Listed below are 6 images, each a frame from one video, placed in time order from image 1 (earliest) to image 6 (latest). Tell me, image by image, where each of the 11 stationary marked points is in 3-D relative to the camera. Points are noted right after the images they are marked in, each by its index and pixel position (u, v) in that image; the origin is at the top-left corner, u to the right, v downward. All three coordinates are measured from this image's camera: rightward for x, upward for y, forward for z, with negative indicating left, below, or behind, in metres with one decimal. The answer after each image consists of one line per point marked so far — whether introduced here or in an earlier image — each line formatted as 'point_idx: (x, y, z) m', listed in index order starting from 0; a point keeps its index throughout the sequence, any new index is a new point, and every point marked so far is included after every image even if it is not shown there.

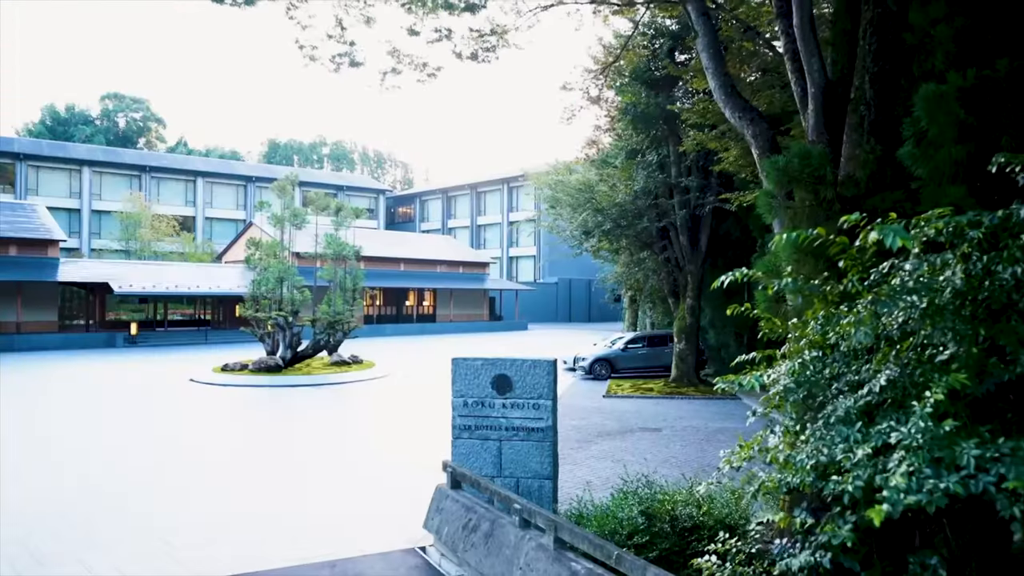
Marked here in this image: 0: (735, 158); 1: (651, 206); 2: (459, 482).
0: (+3.8, +2.2, +12.6) m
1: (+3.5, +2.2, +19.1) m
2: (-0.5, -1.8, +6.8) m
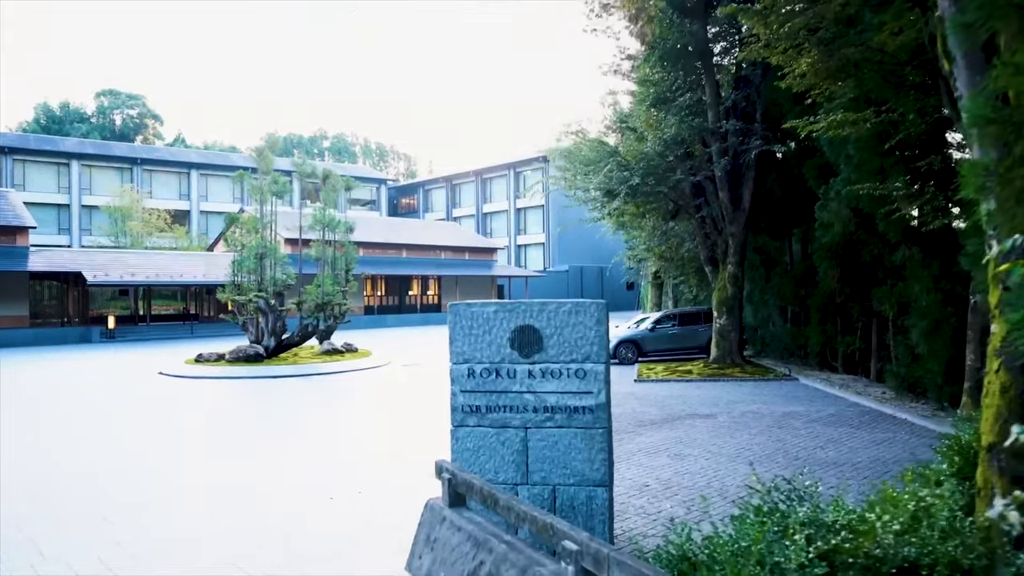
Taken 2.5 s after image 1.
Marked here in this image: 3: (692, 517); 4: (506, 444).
0: (+3.9, +3.0, +10.0) m
1: (+3.8, +2.9, +16.5) m
2: (-0.3, -1.2, +4.2) m
3: (+1.4, -1.8, +5.8) m
4: (-0.1, -1.0, +4.9) m
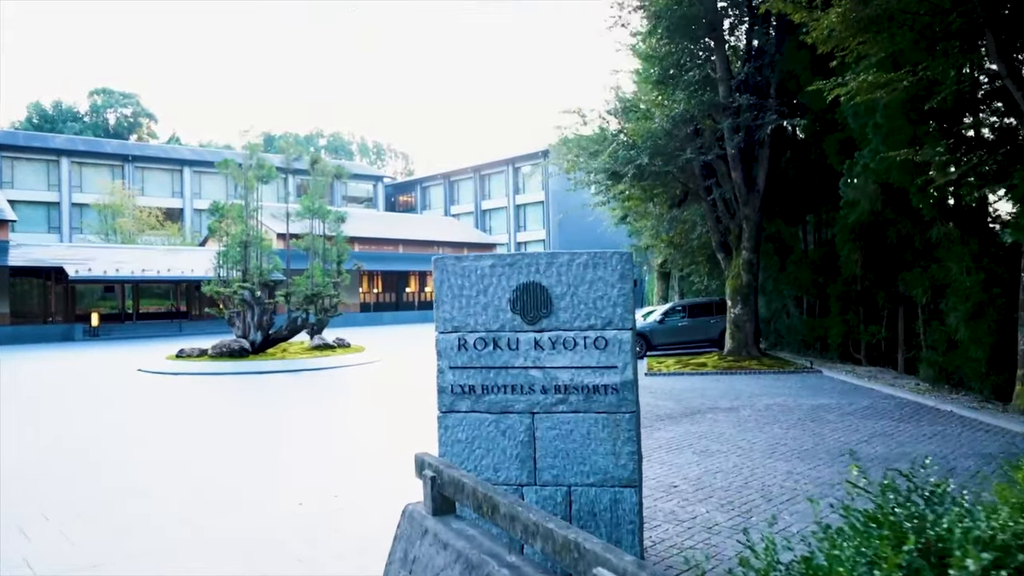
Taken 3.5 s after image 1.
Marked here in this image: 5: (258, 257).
0: (+3.9, +3.2, +8.9) m
1: (+3.8, +3.2, +15.5) m
2: (-0.3, -0.9, +3.2) m
3: (+1.4, -1.5, +4.8) m
4: (0.0, -0.8, +3.9) m
5: (-6.8, +0.8, +19.7) m
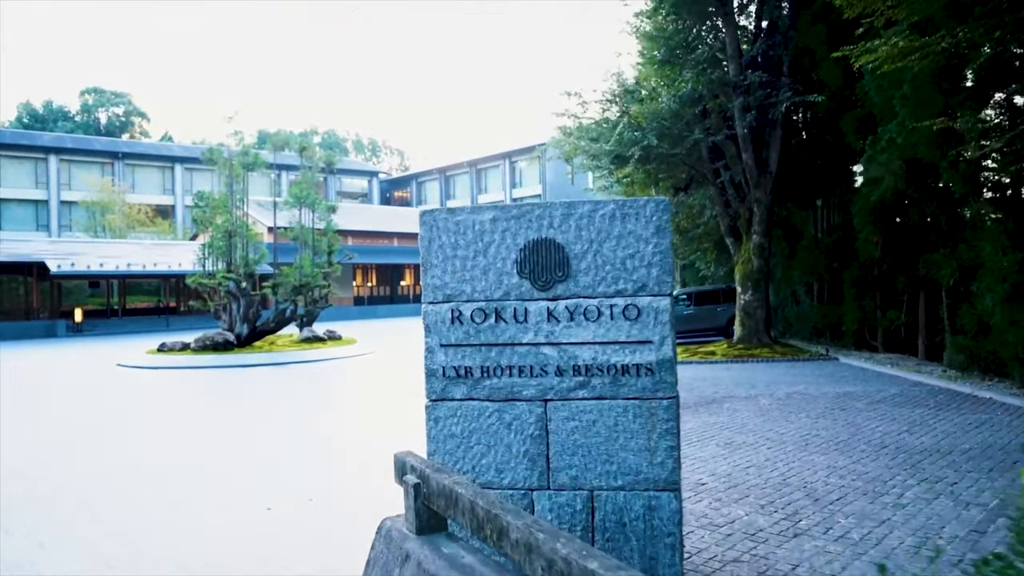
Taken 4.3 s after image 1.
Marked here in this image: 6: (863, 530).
0: (+3.9, +3.5, +8.2) m
1: (+3.7, +3.4, +14.7) m
2: (-0.2, -0.7, +2.4) m
3: (+1.5, -1.3, +4.0) m
4: (0.0, -0.6, +3.2) m
5: (-6.8, +1.0, +18.9) m
6: (+1.9, -1.3, +4.0) m
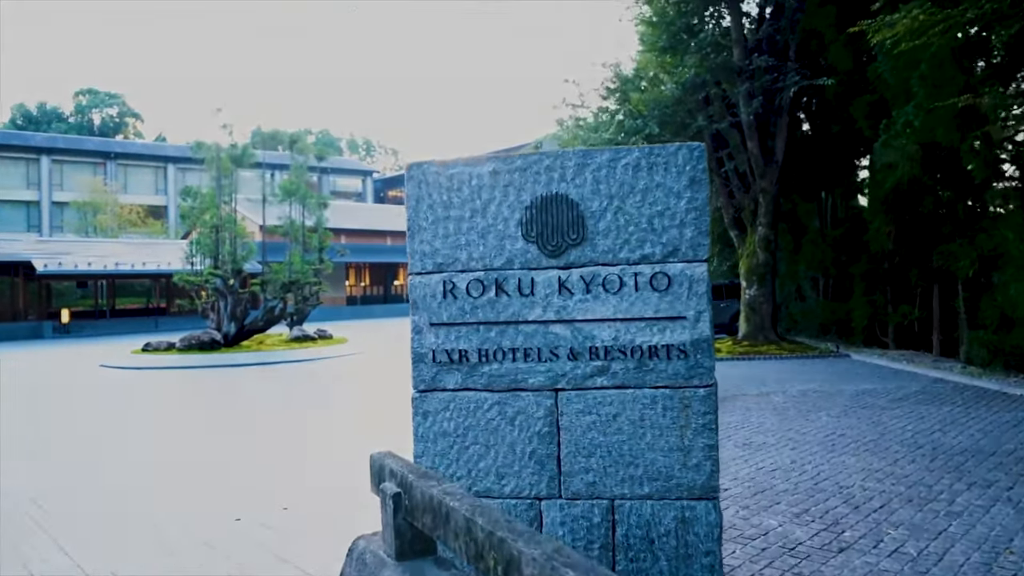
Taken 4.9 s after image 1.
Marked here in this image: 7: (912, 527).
0: (+3.9, +3.6, +7.7) m
1: (+3.7, +3.5, +14.2) m
2: (-0.2, -0.6, +1.9) m
3: (+1.5, -1.2, +3.5) m
4: (0.0, -0.5, +2.6) m
5: (-6.9, +1.1, +18.3) m
6: (+1.9, -1.2, +3.5) m
7: (+2.0, -1.2, +3.8) m
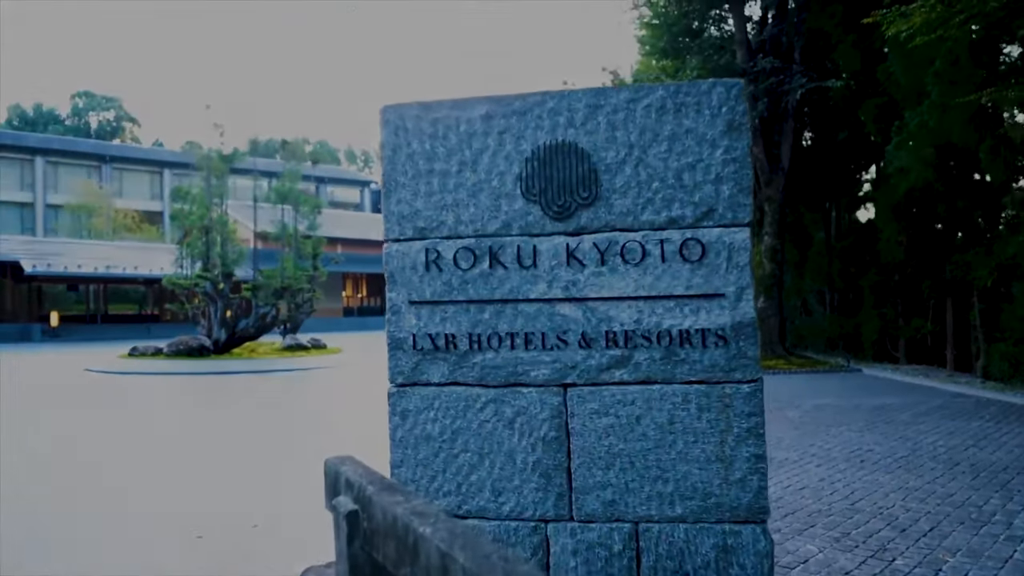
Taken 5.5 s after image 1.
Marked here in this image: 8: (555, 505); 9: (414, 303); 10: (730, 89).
0: (+3.9, +3.5, +7.3) m
1: (+3.7, +3.3, +13.8) m
2: (-0.2, -0.5, +1.4) m
3: (+1.5, -1.2, +3.0) m
4: (0.0, -0.4, +2.1) m
5: (-6.9, +0.9, +17.9) m
6: (+1.9, -1.2, +3.0) m
7: (+2.0, -1.2, +3.2) m
8: (+0.1, -0.6, +2.1) m
9: (-0.3, 0.0, +2.2) m
10: (+0.6, +0.5, +2.0) m
